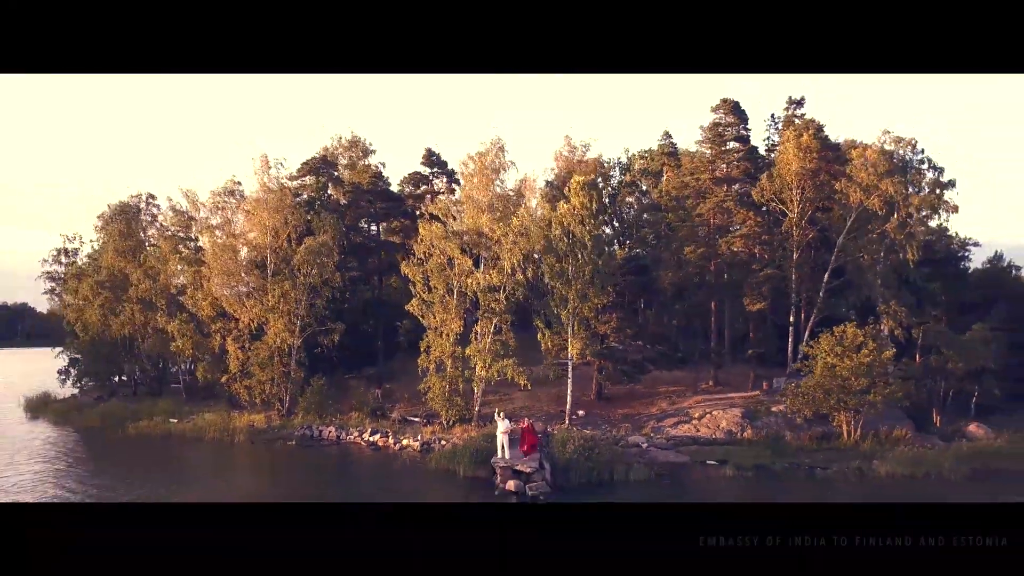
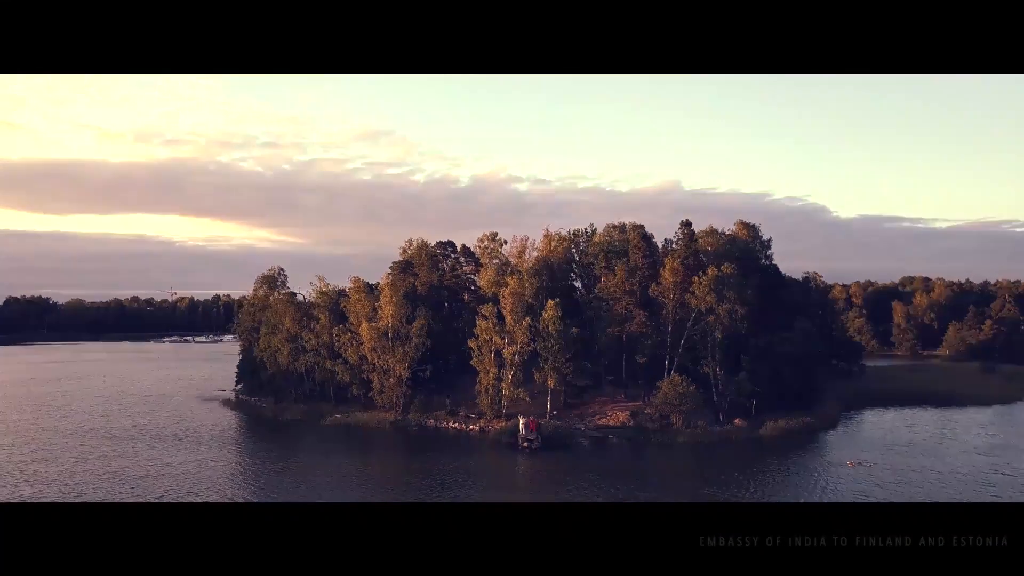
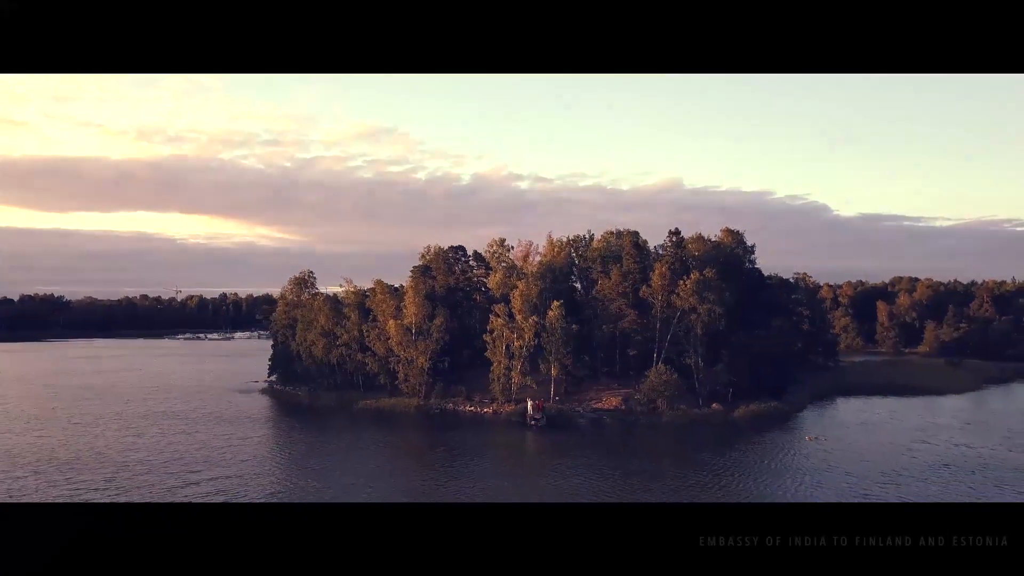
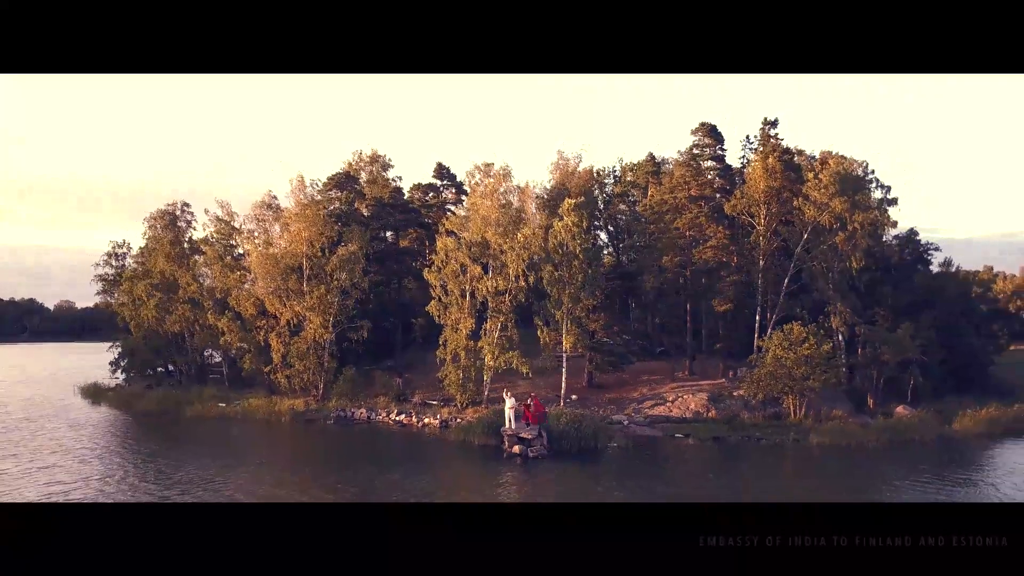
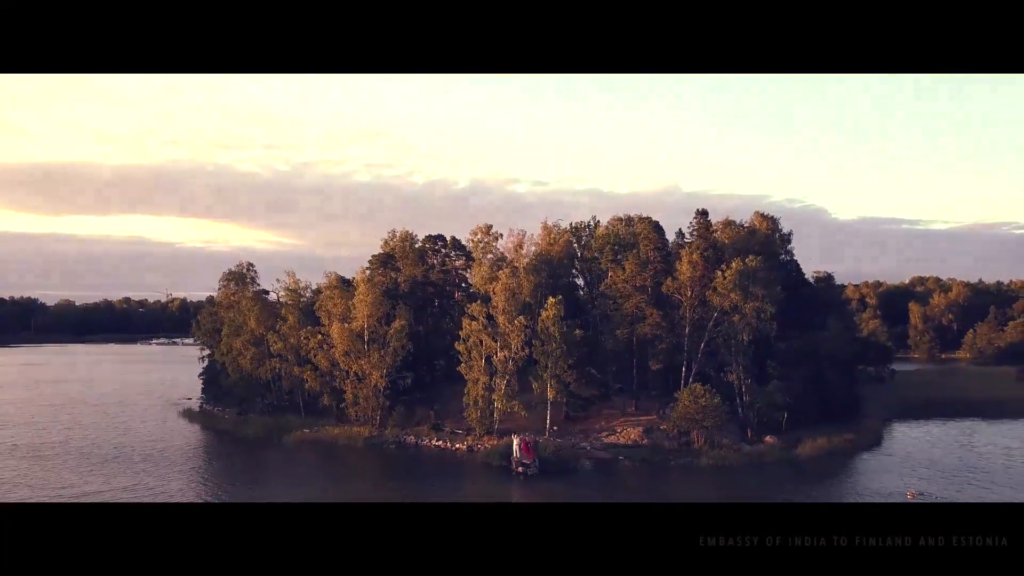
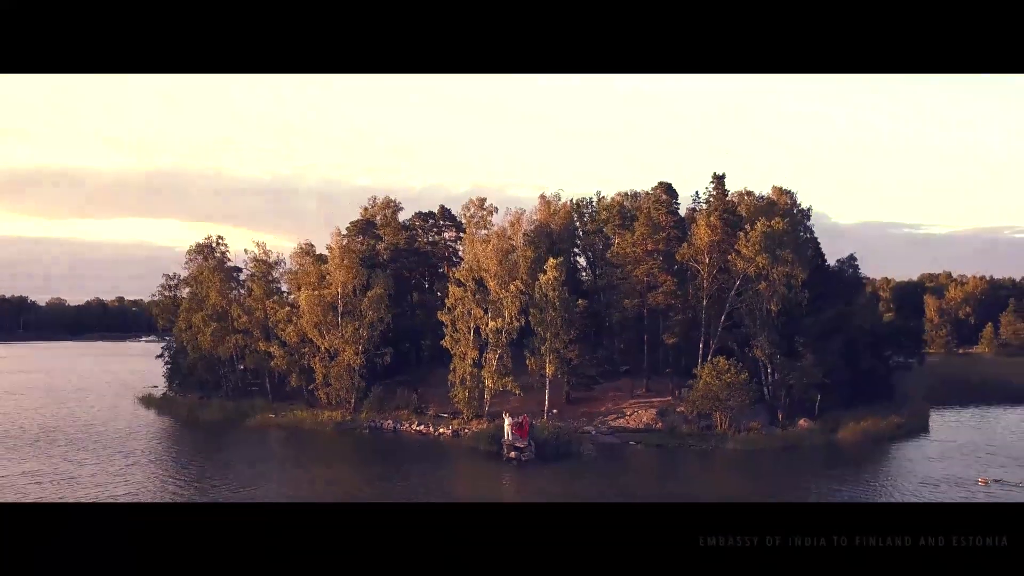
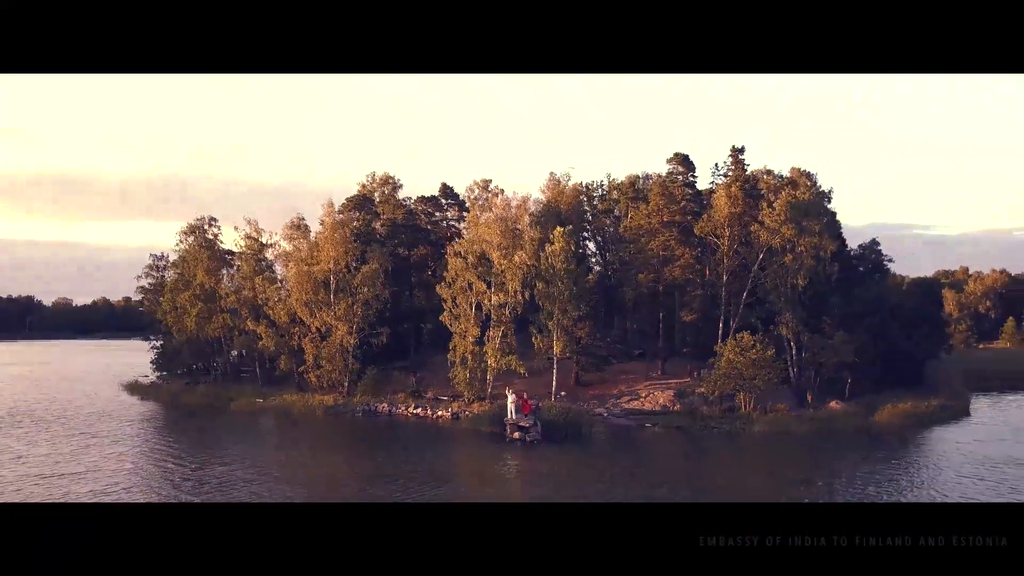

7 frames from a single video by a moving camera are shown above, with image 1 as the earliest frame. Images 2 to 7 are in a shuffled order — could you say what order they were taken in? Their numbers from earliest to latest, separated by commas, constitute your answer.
4, 7, 6, 5, 2, 3
